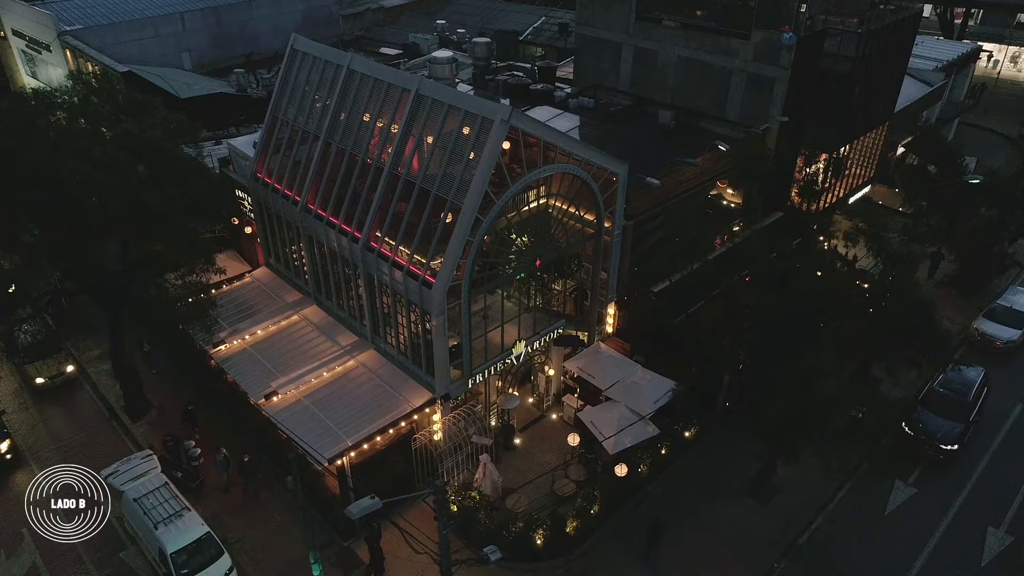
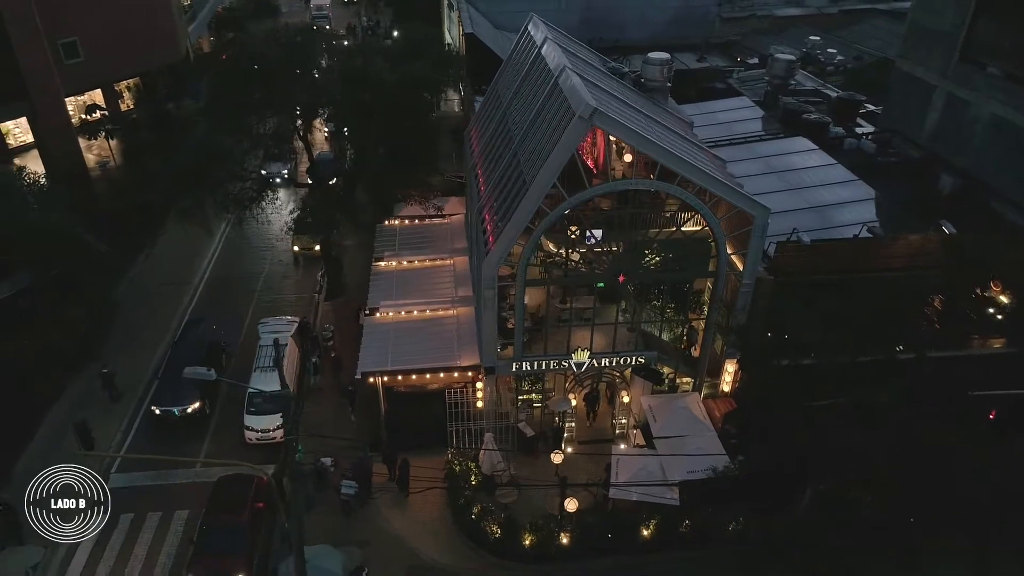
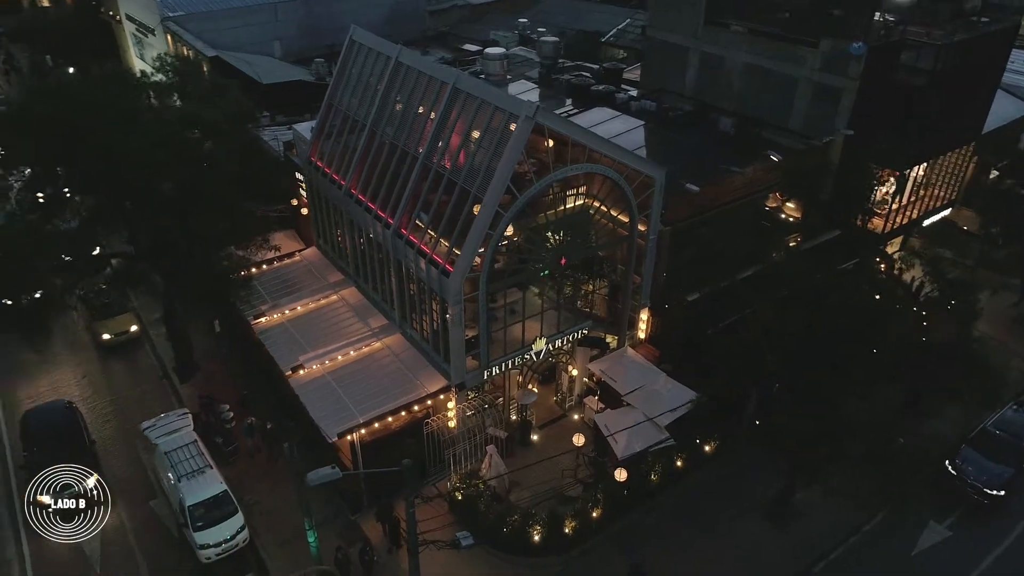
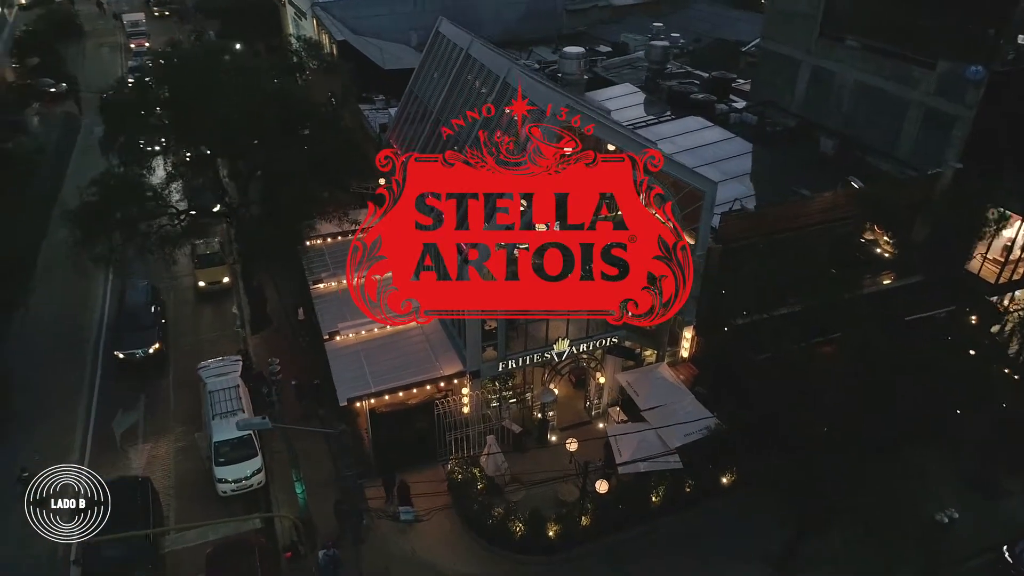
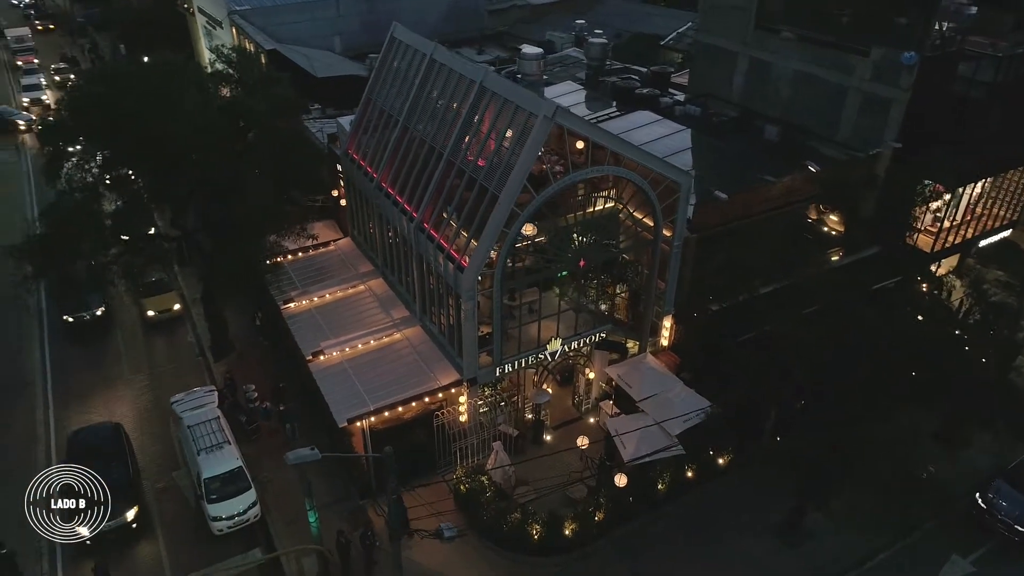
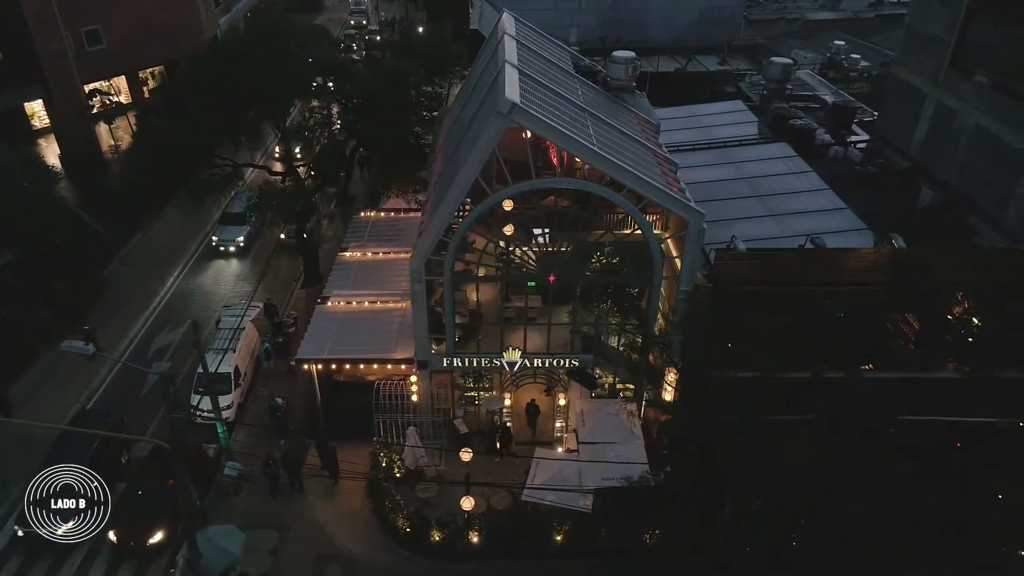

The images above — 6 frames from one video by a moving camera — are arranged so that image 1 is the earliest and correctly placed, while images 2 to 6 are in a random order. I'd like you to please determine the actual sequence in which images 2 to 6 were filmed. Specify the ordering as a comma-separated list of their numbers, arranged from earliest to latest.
3, 5, 4, 2, 6
